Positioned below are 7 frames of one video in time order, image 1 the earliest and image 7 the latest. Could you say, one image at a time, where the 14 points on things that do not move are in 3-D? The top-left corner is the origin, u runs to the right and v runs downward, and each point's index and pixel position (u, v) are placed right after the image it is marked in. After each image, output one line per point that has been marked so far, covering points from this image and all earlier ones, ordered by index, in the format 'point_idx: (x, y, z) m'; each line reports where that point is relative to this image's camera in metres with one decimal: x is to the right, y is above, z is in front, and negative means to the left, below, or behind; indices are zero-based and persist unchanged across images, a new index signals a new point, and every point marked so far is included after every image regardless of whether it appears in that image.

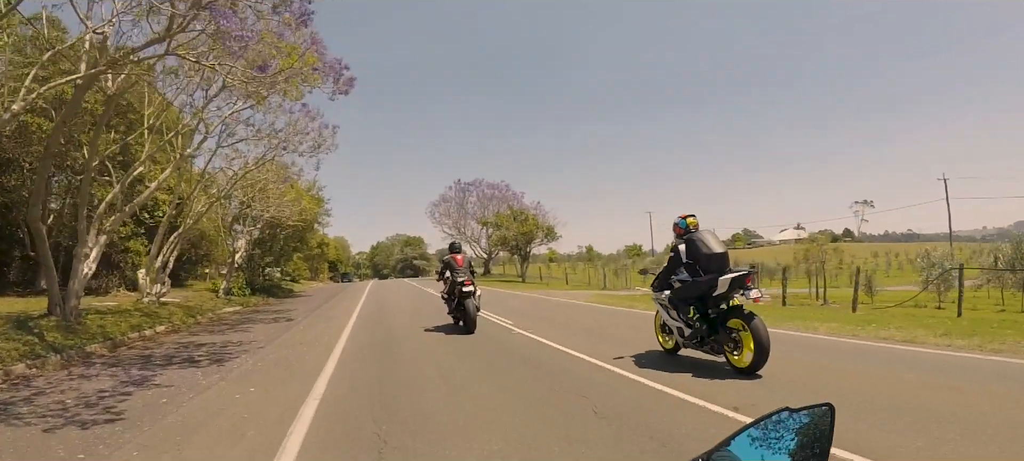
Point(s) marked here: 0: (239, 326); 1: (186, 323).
0: (-7.1, -2.5, +17.4) m
1: (-9.1, -2.5, +18.5) m
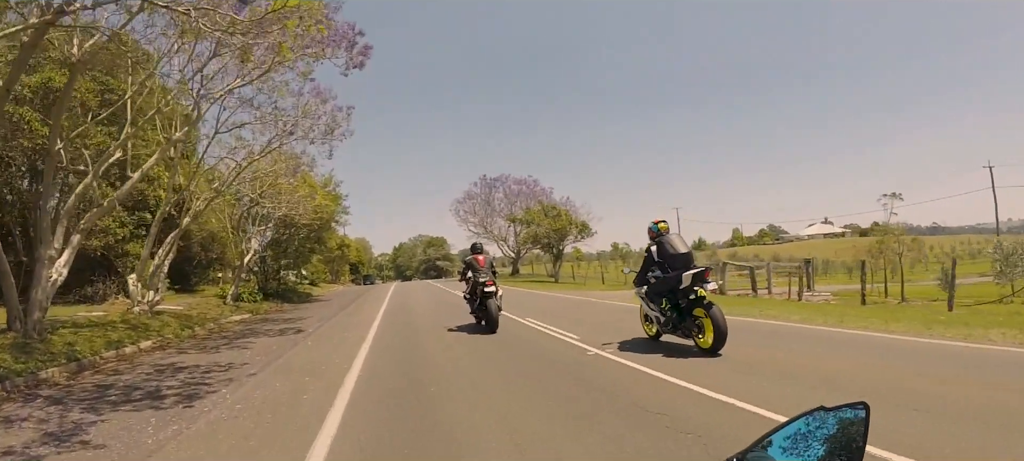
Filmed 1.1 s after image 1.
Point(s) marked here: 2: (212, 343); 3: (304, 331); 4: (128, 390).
0: (-6.0, -2.4, +14.6) m
1: (-7.9, -2.5, +15.8) m
2: (-6.4, -2.4, +14.2) m
3: (-4.7, -2.3, +15.1) m
4: (-5.2, -2.2, +9.0) m
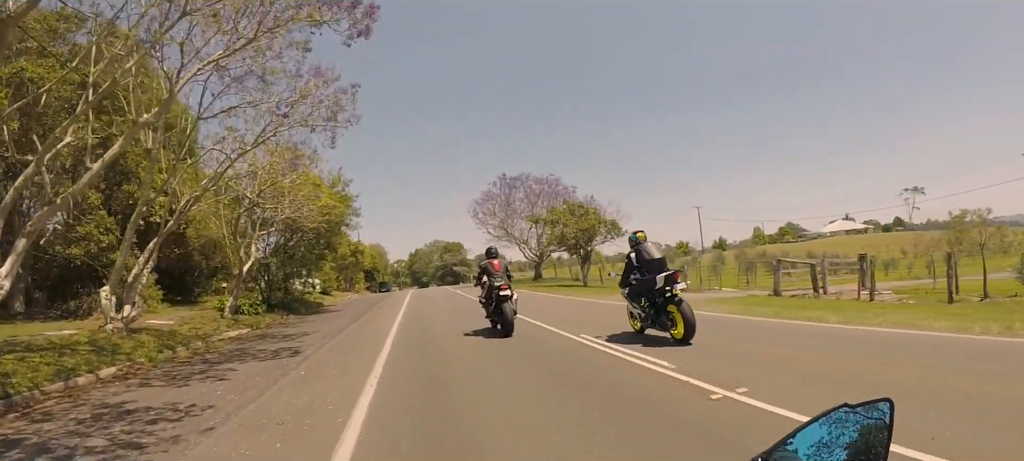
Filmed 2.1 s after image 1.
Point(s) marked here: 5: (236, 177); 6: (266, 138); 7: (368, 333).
0: (-5.2, -2.4, +11.9) m
1: (-7.1, -2.5, +13.1) m
2: (-5.6, -2.4, +11.5) m
3: (-3.9, -2.3, +12.4) m
4: (-4.5, -2.1, +6.3) m
5: (-8.2, +1.6, +19.9) m
6: (-6.4, +2.5, +17.2) m
7: (-3.7, -2.7, +17.6) m
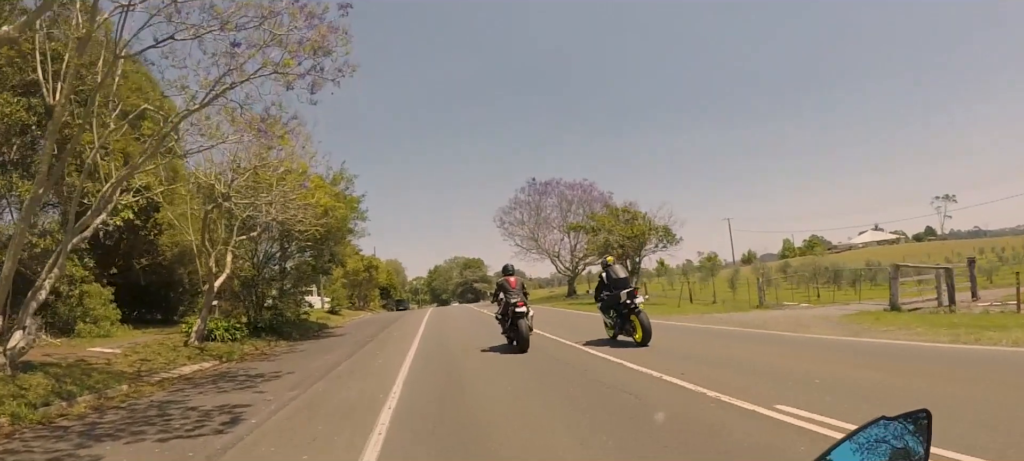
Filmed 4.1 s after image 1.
0: (-4.2, -2.2, +6.9) m
1: (-6.0, -2.4, +8.2) m
2: (-4.6, -2.2, +6.5) m
3: (-2.9, -2.0, +7.4) m
4: (-3.7, -1.7, +1.3) m
5: (-7.1, +1.6, +15.0) m
6: (-5.3, +2.5, +12.3) m
7: (-2.6, -2.6, +12.5) m
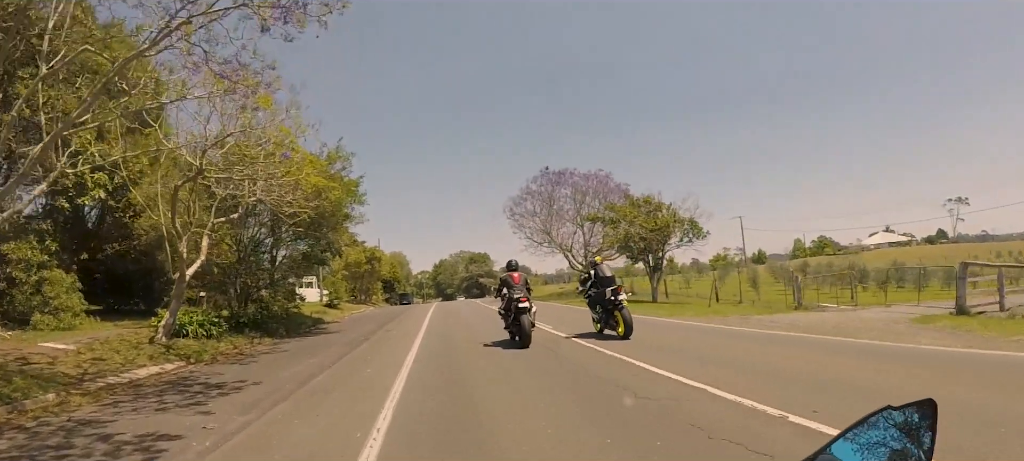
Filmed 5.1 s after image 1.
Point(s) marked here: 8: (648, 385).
0: (-3.9, -1.8, +4.6) m
1: (-5.7, -2.0, +5.9) m
2: (-4.4, -1.8, +4.3) m
3: (-2.6, -1.7, +5.1) m
4: (-3.5, -1.4, -1.0) m
5: (-6.7, +2.0, +12.8) m
6: (-4.9, +2.9, +10.0) m
7: (-2.3, -2.3, +10.2) m
8: (+2.8, -3.1, +13.8) m
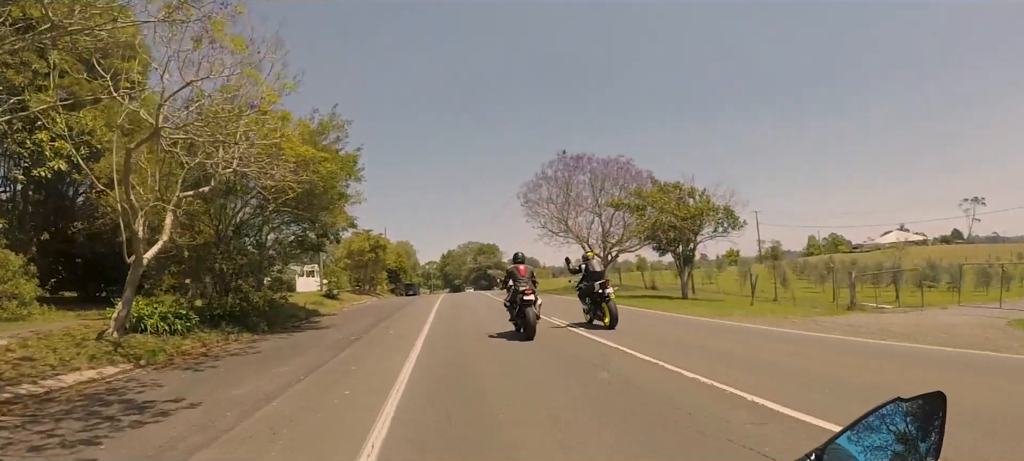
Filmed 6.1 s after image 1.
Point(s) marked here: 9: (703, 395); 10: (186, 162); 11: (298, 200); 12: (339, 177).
0: (-3.7, -1.5, +2.2) m
1: (-5.5, -1.6, +3.5) m
2: (-4.1, -1.5, +1.8) m
3: (-2.4, -1.4, +2.6) m
4: (-3.3, -1.2, -3.4) m
5: (-6.2, +2.4, +10.3) m
6: (-4.5, +3.3, +7.5) m
7: (-1.9, -1.9, +7.8) m
8: (+3.2, -2.8, +11.3) m
9: (+3.0, -2.7, +10.1) m
10: (-6.9, +1.4, +14.0) m
11: (-5.5, +0.8, +16.9) m
12: (-4.6, +1.5, +17.5) m
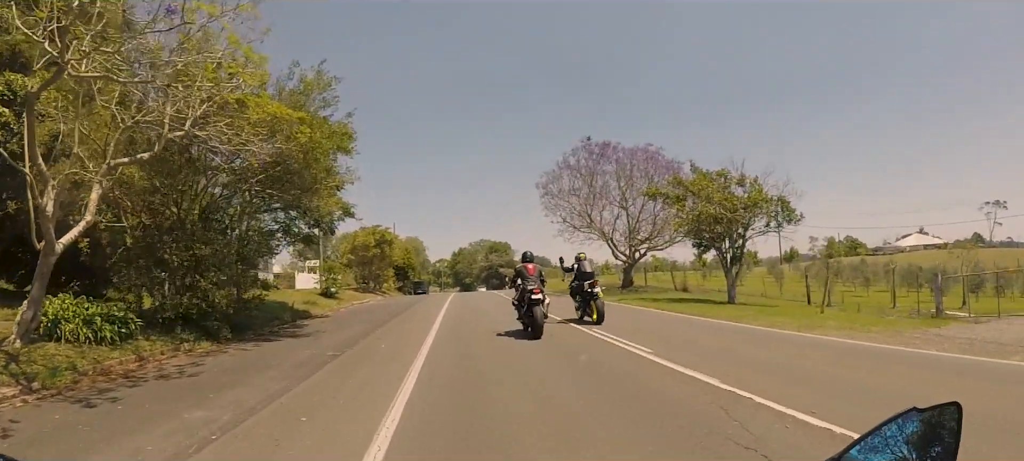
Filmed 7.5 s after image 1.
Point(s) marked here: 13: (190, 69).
0: (-3.4, -1.2, -0.8) m
1: (-5.2, -1.3, +0.5) m
2: (-3.8, -1.2, -1.2) m
3: (-2.1, -1.2, -0.4) m
4: (-3.1, -0.9, -6.5) m
5: (-5.8, +2.8, +7.3) m
6: (-4.0, +3.6, +4.5) m
7: (-1.6, -1.7, +4.7) m
8: (+3.6, -2.6, +8.2) m
9: (+3.4, -2.5, +7.0) m
10: (-6.4, +1.7, +11.1) m
11: (-4.9, +1.2, +13.9) m
12: (-4.0, +1.8, +14.5) m
13: (-4.9, +2.3, +10.1) m
